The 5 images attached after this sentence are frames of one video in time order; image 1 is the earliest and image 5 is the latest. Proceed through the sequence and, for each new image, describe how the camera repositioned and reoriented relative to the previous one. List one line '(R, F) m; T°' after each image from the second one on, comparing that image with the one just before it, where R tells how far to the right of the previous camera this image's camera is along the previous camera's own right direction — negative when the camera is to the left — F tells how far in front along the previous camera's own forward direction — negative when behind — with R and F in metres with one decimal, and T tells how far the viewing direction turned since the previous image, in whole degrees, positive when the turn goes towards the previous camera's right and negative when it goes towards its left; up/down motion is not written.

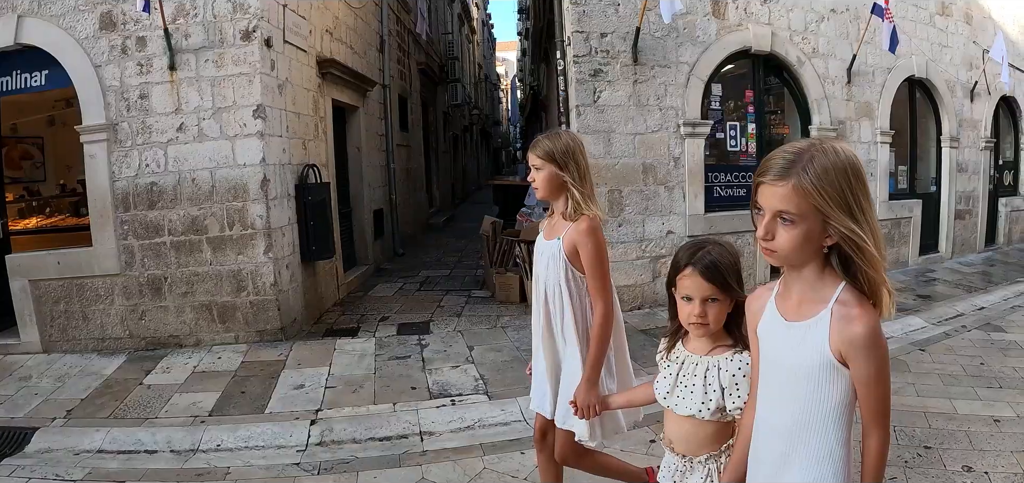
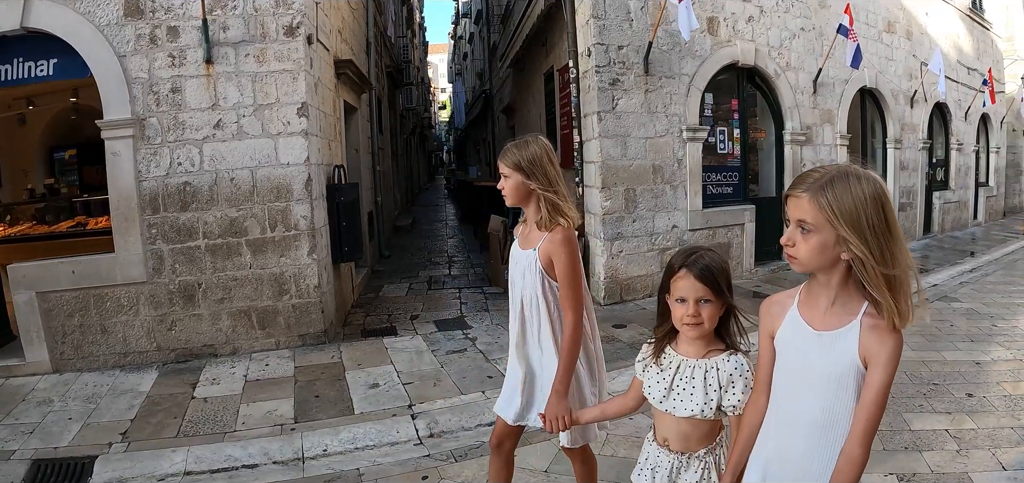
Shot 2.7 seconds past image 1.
(-1.4, -0.1) m; +11°
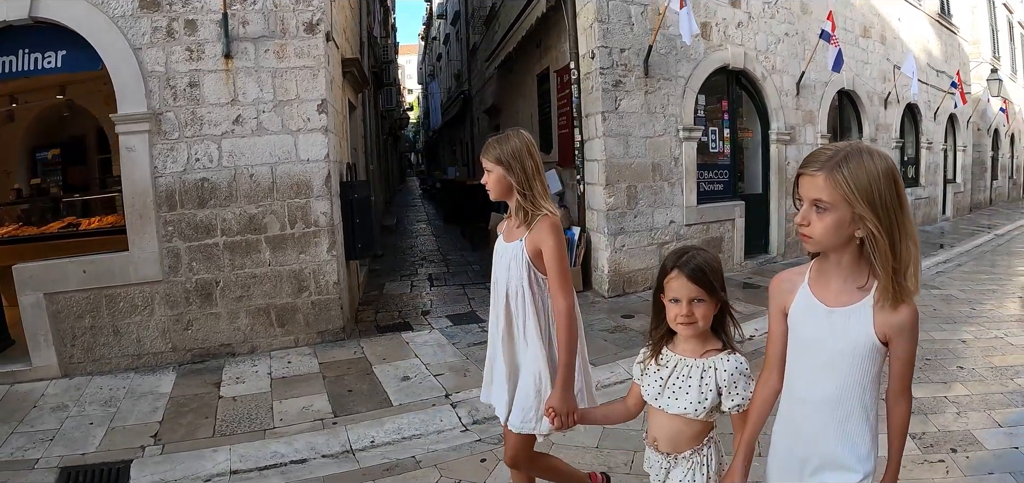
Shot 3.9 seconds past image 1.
(-0.6, -0.1) m; +5°
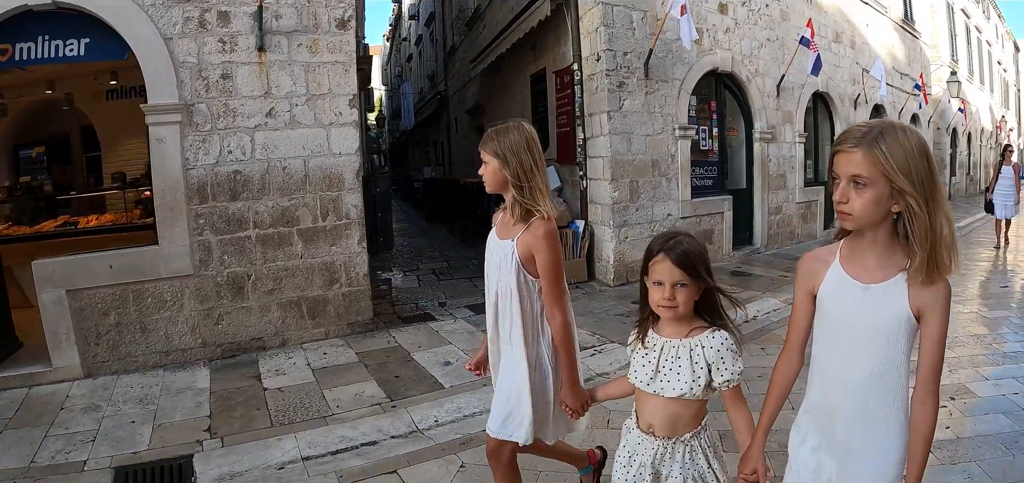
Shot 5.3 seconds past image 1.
(-0.8, -0.2) m; +6°
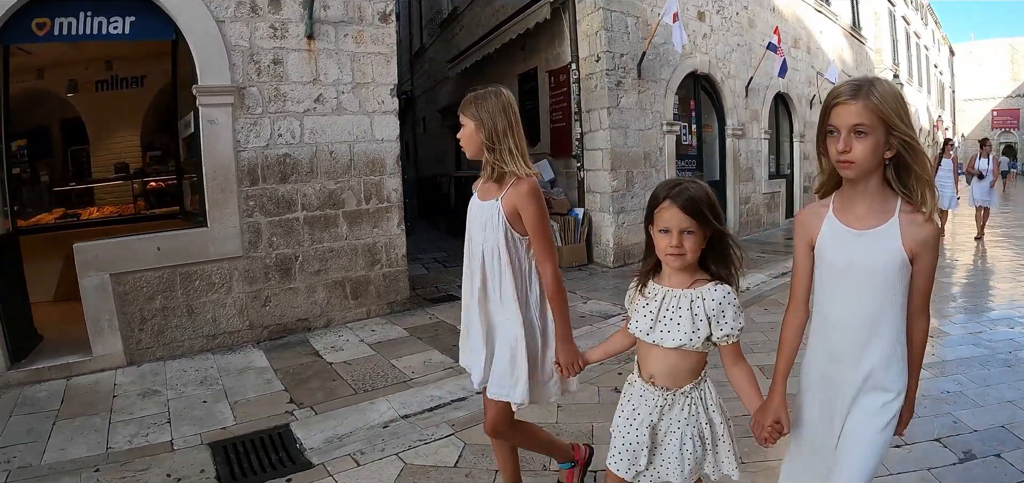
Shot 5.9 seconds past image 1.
(-1.0, -0.3) m; +7°
